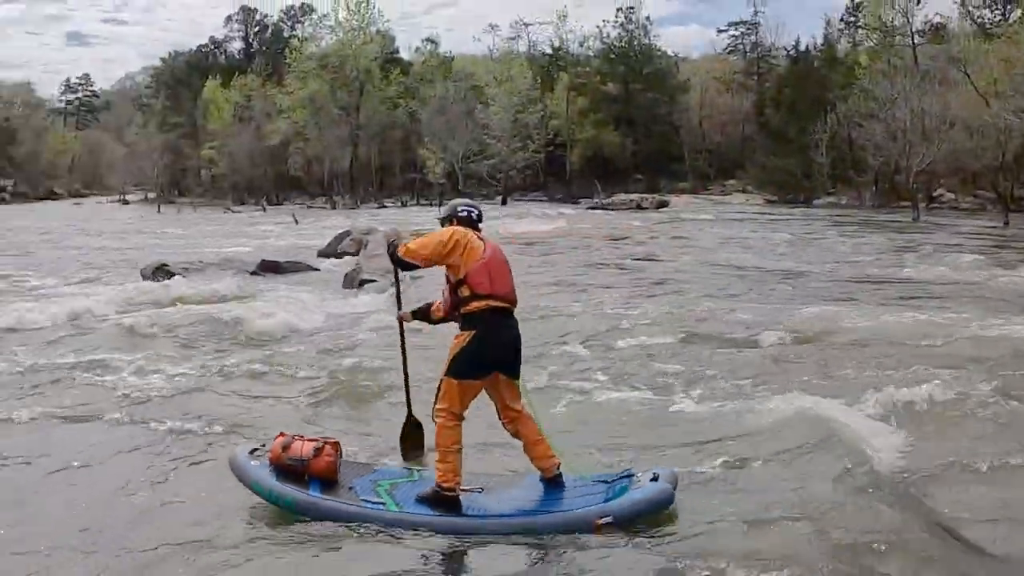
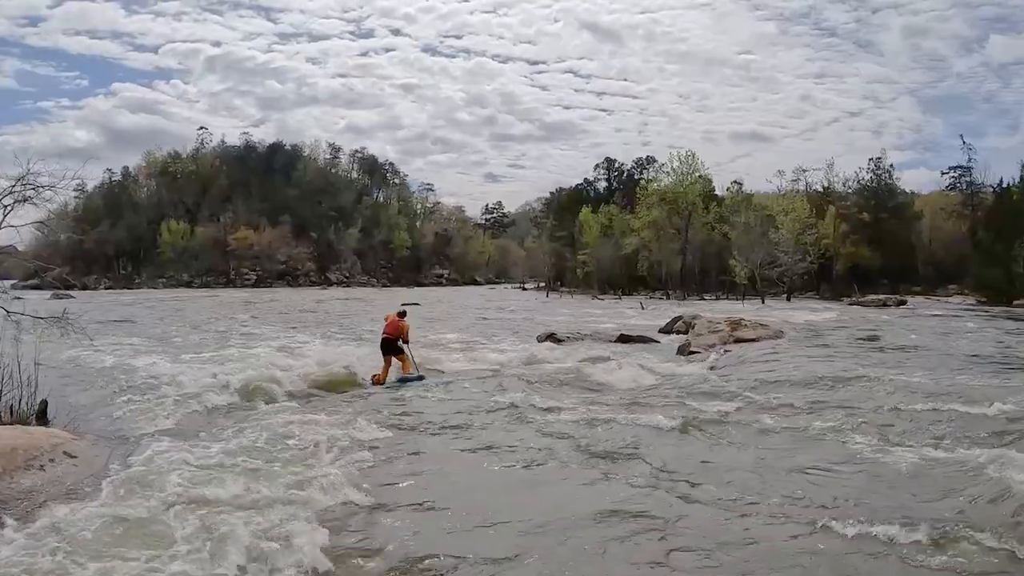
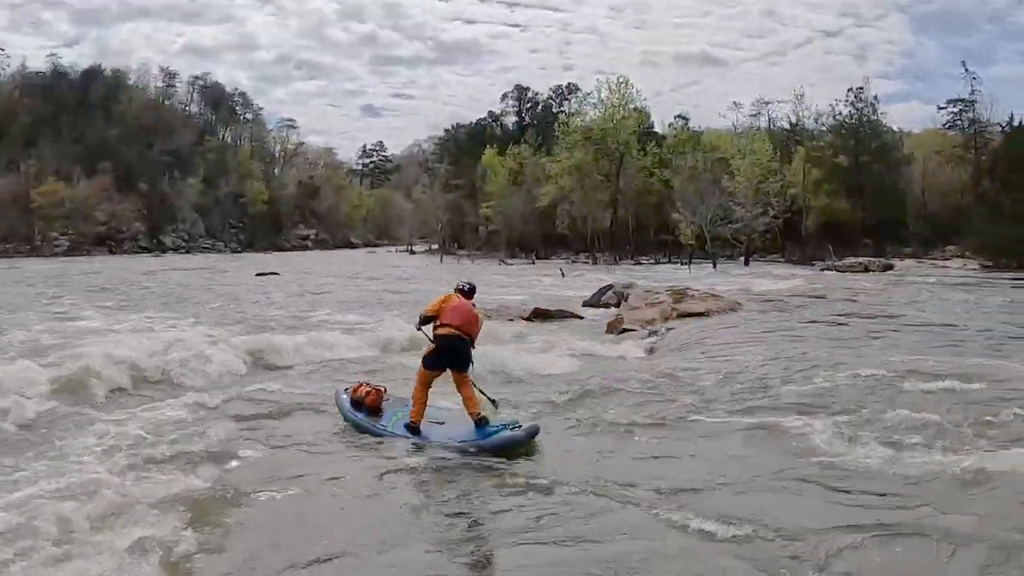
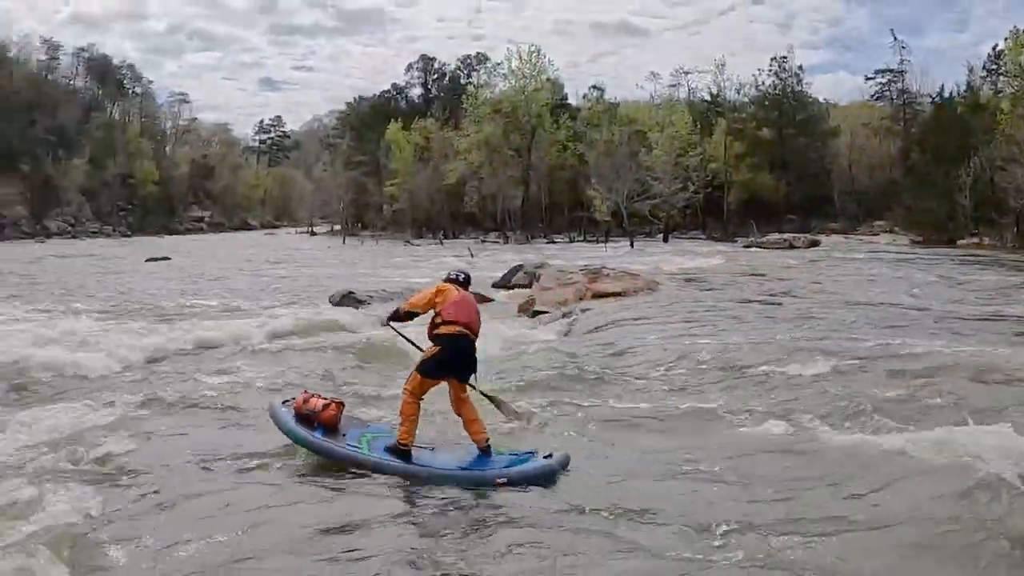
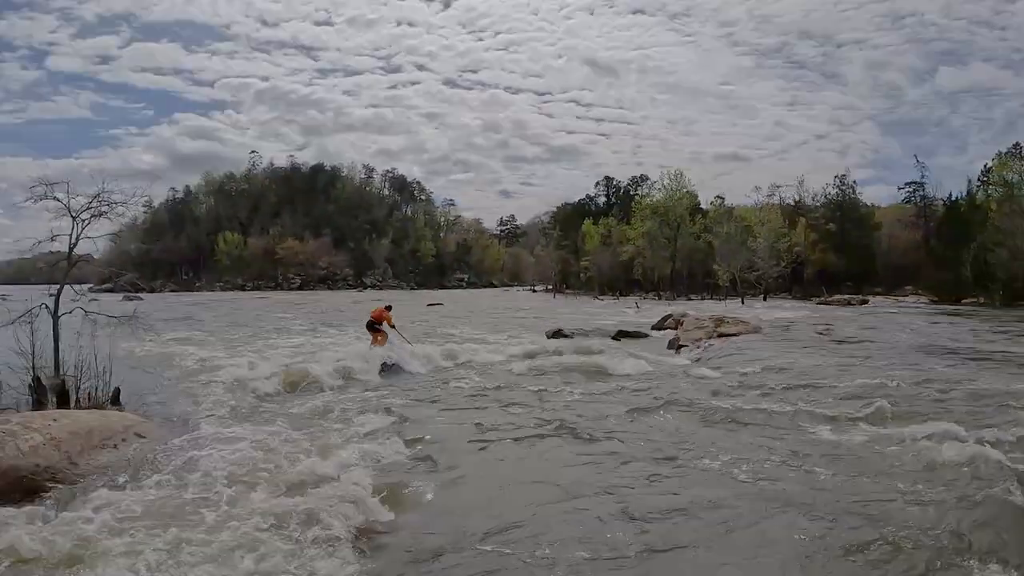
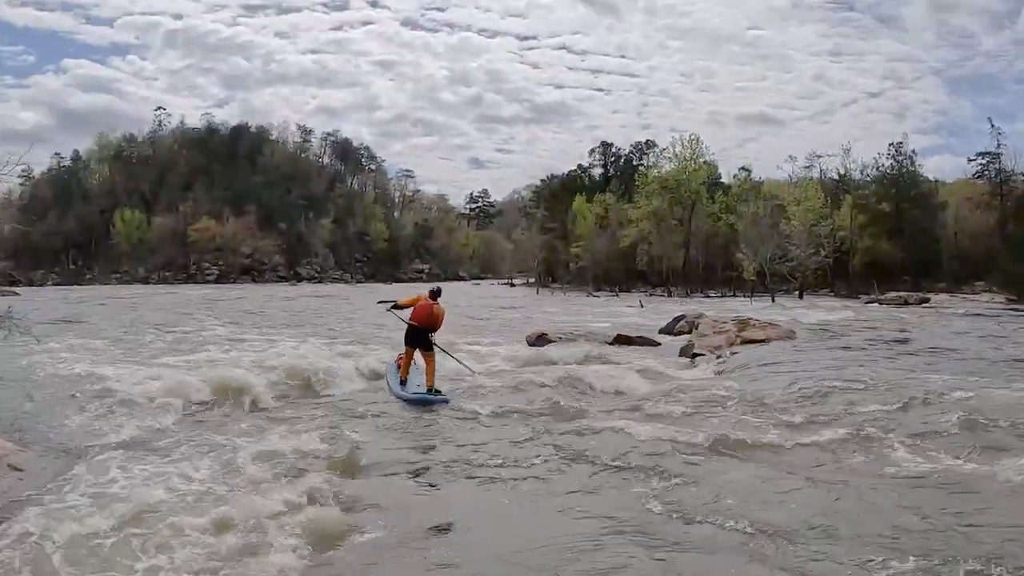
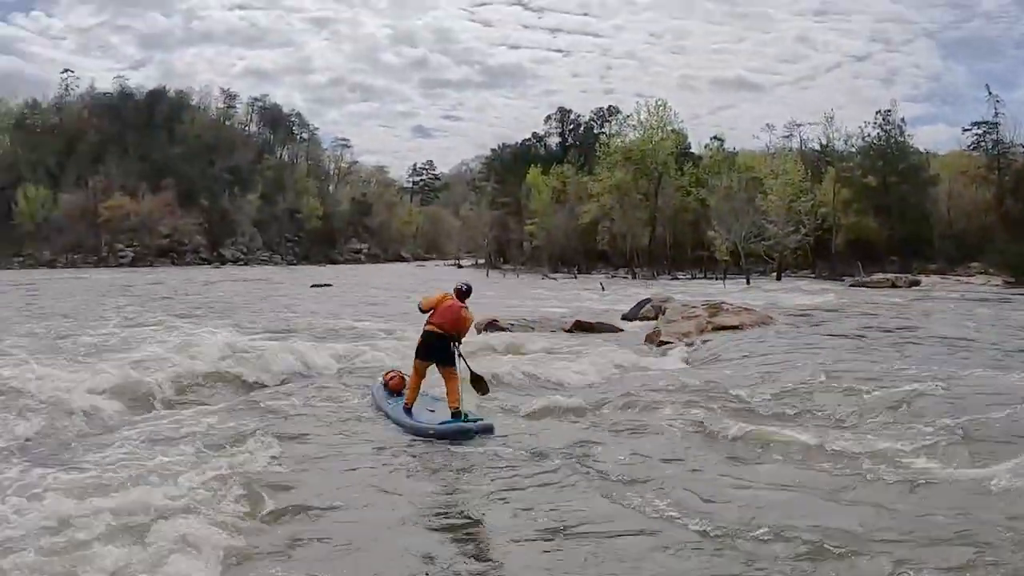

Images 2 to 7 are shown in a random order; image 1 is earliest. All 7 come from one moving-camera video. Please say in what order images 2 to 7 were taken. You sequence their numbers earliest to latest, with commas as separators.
4, 3, 7, 6, 2, 5
